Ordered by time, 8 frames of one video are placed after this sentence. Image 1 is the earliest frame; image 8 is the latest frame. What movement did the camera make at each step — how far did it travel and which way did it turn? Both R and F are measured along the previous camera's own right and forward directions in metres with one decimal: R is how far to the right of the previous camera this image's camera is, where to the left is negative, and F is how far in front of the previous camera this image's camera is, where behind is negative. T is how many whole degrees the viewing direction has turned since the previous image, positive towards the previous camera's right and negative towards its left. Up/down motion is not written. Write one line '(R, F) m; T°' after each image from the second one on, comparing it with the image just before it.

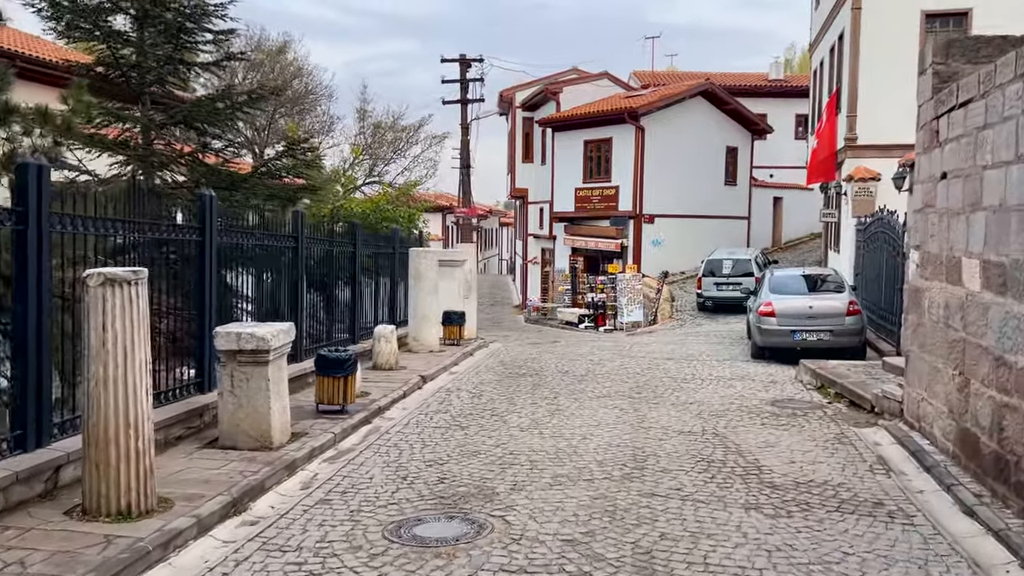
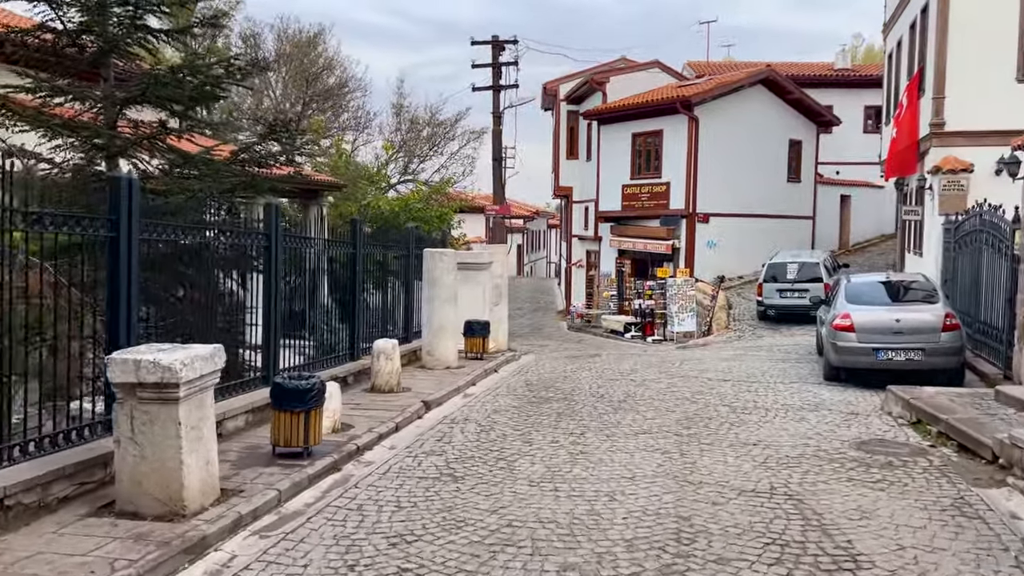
(+0.4, +2.1) m; -4°
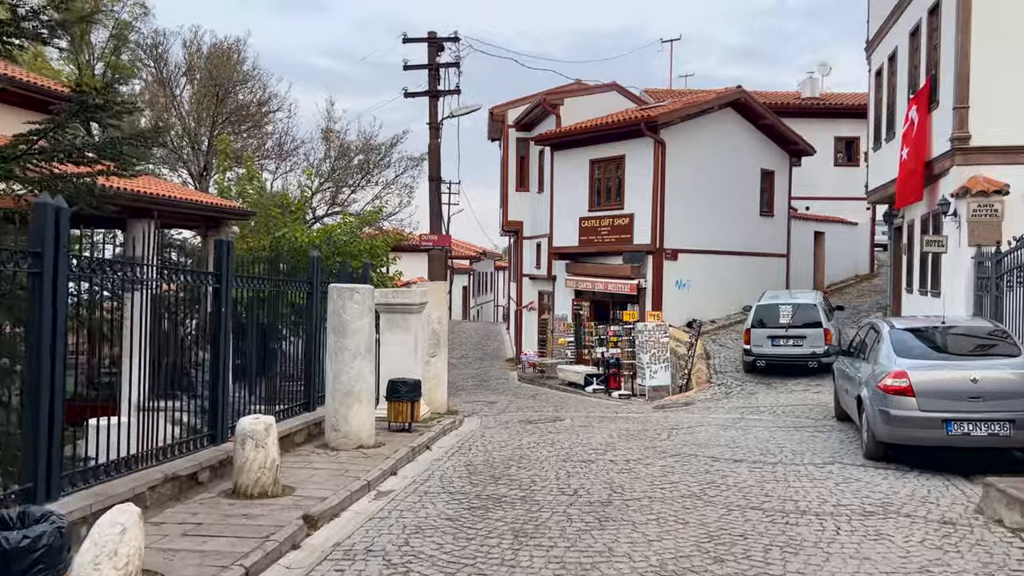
(+0.1, +3.5) m; +4°
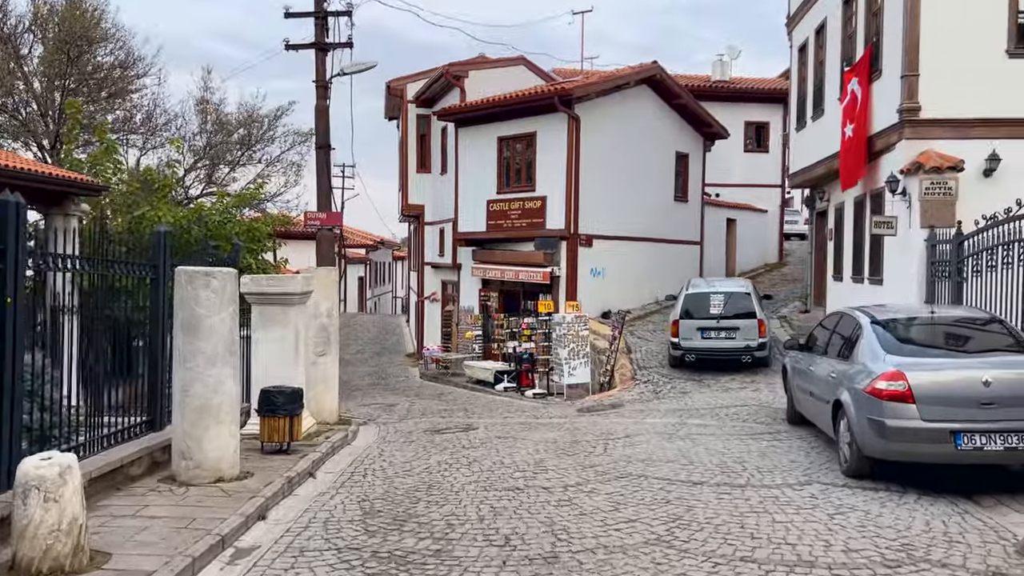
(-0.1, +2.1) m; +7°
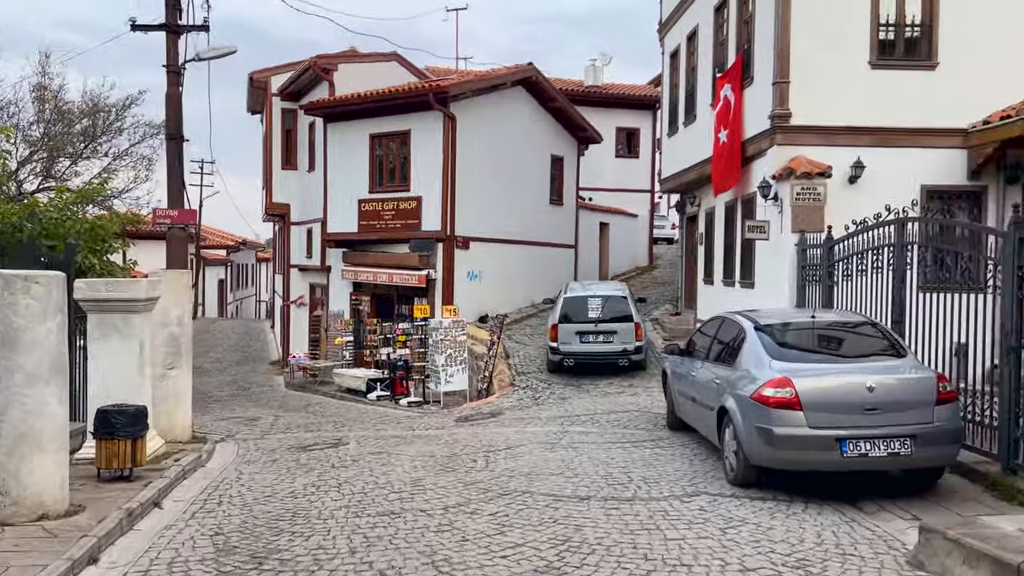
(0.0, +0.6) m; +9°
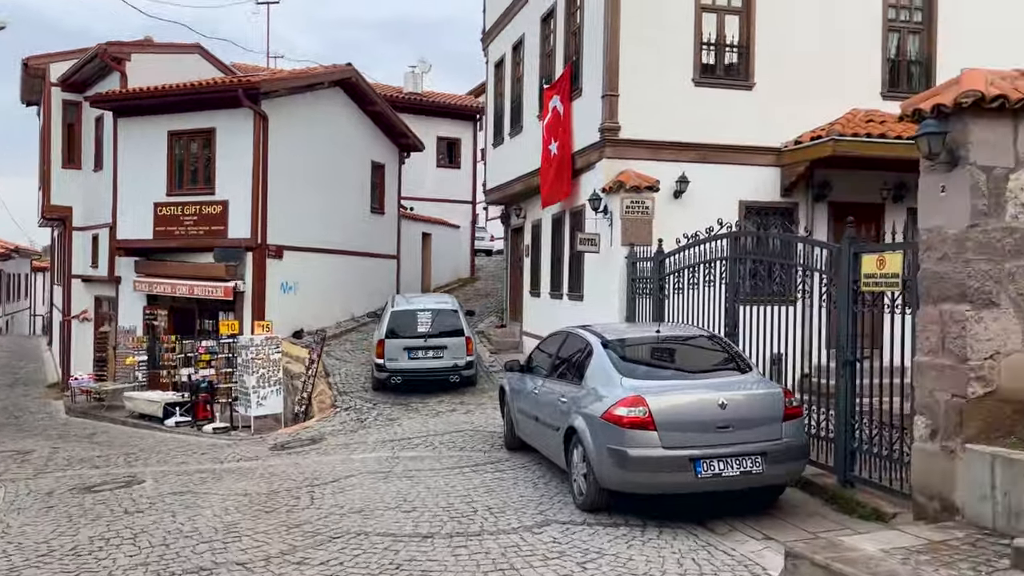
(-0.2, +0.7) m; +13°
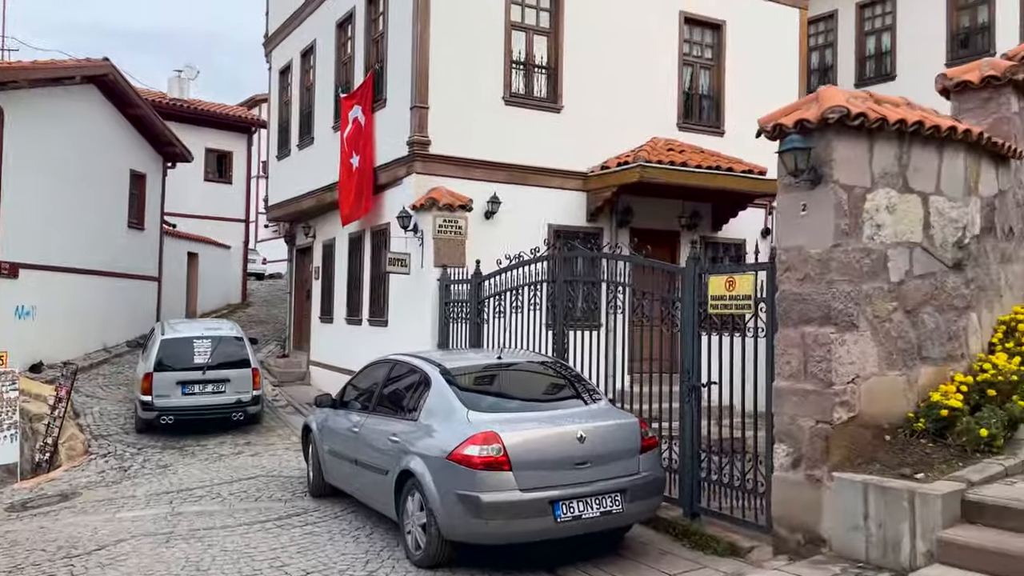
(-0.5, +1.0) m; +16°
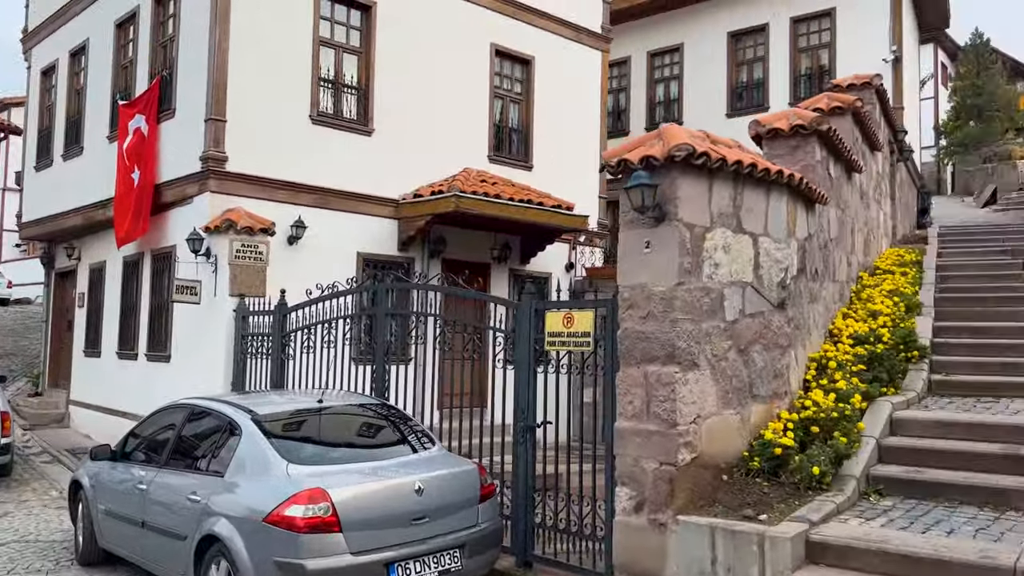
(-0.3, +0.6) m; +14°
